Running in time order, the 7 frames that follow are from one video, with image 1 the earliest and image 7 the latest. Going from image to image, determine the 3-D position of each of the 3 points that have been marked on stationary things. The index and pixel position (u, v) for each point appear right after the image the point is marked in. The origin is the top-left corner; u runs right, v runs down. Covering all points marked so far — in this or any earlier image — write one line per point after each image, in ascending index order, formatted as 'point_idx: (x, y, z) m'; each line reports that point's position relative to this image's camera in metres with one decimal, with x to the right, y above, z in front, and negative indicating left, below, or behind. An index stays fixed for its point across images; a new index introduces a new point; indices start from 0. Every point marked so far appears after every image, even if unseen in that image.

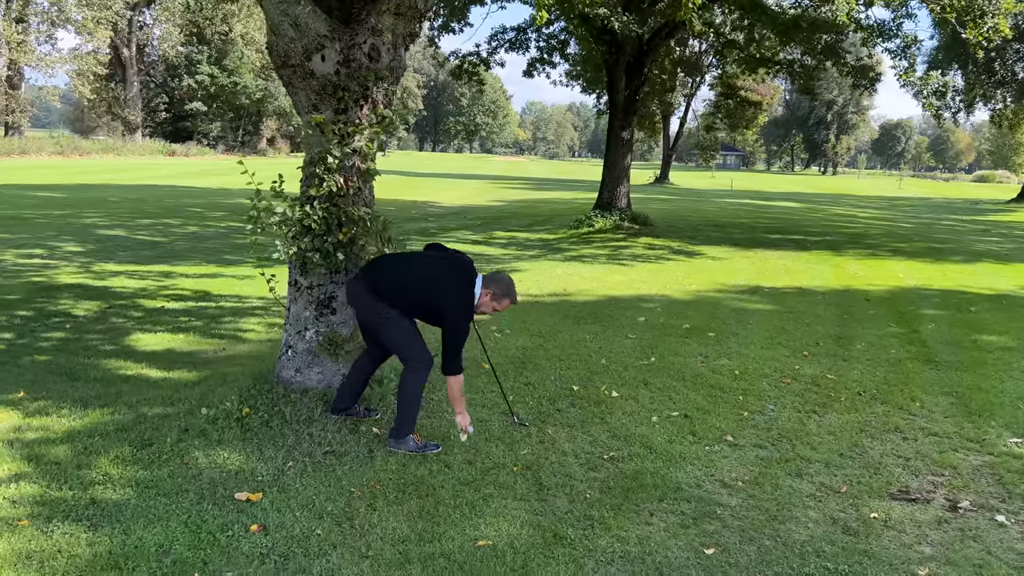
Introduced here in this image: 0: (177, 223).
0: (-6.0, +1.2, +15.1) m
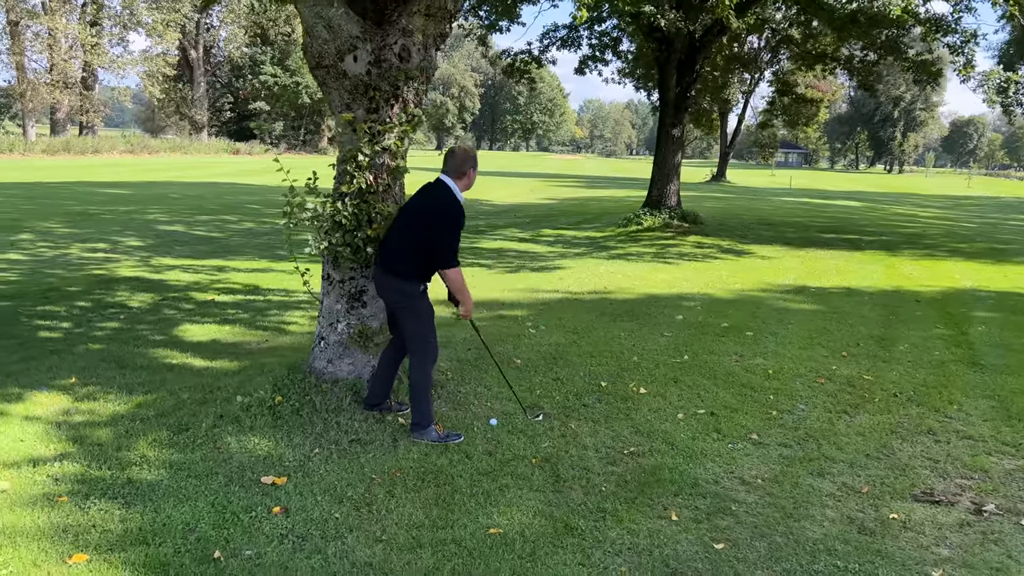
0: (-5.1, +1.3, +15.5) m
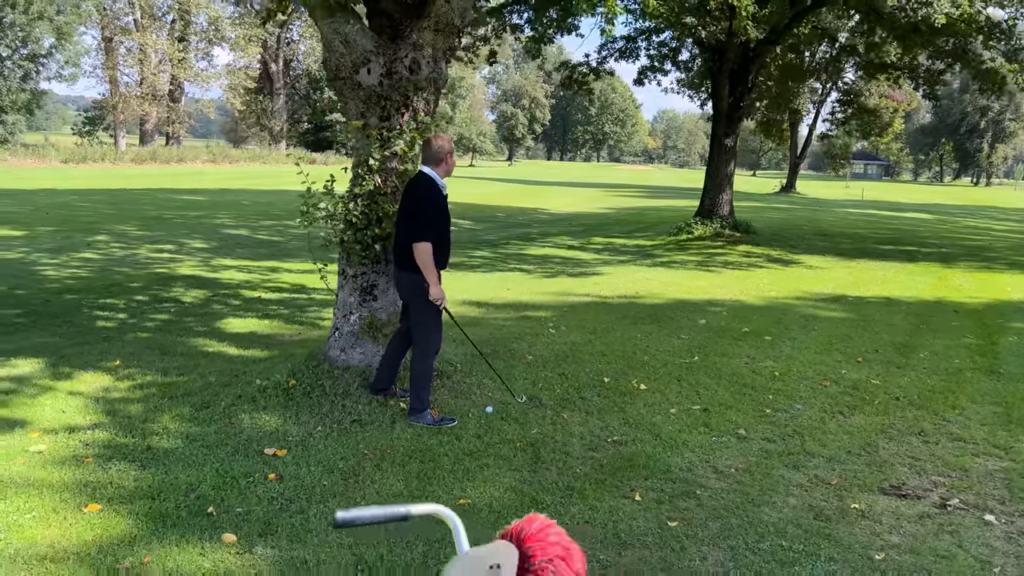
0: (-4.2, +1.2, +16.2) m
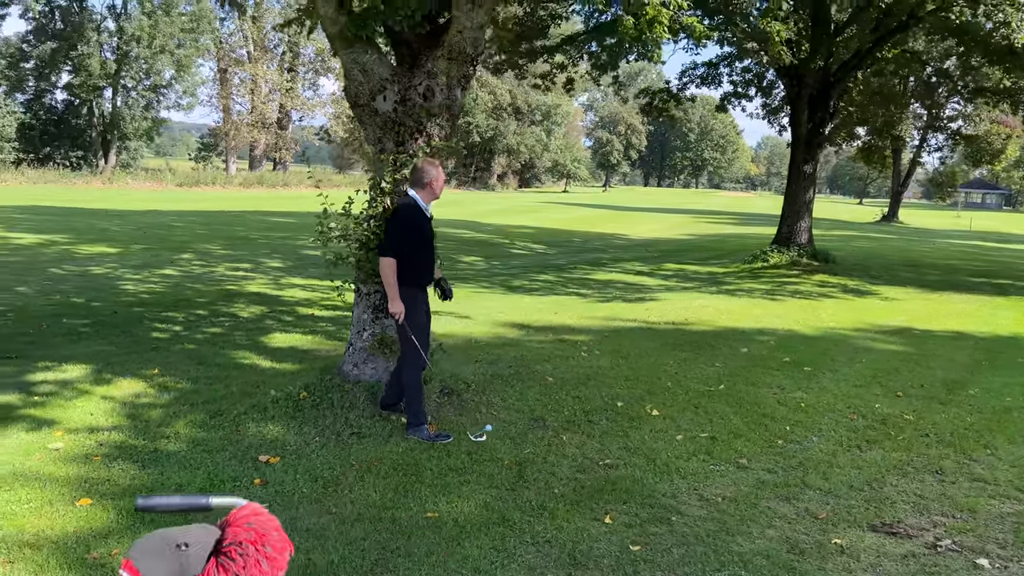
0: (-2.8, +0.8, +16.7) m
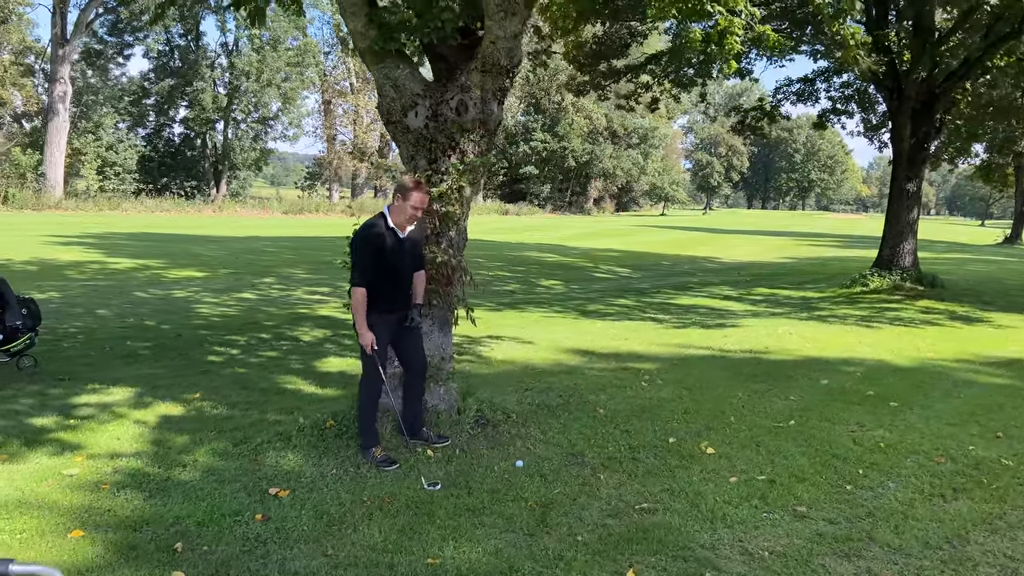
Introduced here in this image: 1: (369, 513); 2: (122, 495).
0: (-1.1, +0.3, +16.7) m
1: (-0.6, -1.0, +3.8) m
2: (-1.8, -1.0, +3.8) m
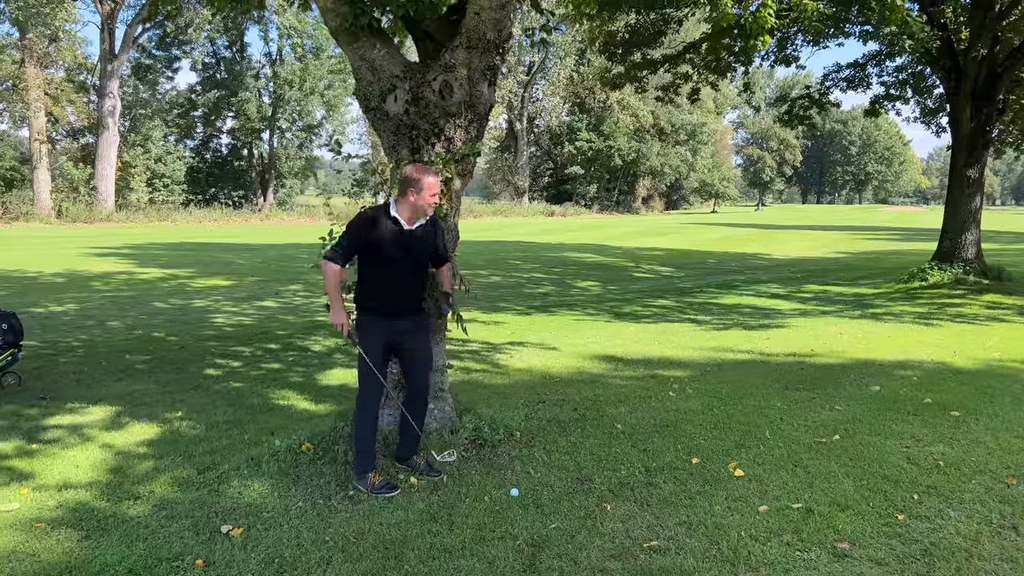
0: (-0.4, +0.3, +16.2) m
1: (-0.7, -1.0, +3.2) m
2: (-1.9, -1.0, +3.4) m
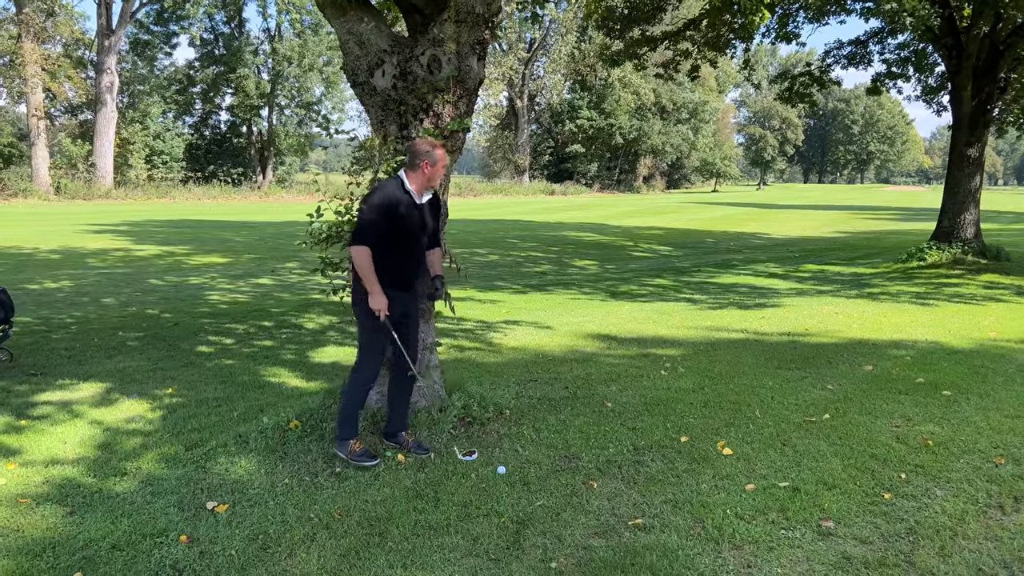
0: (-0.5, +0.7, +16.1) m
1: (-0.8, -1.0, +3.2) m
2: (-1.9, -0.9, +3.4) m
